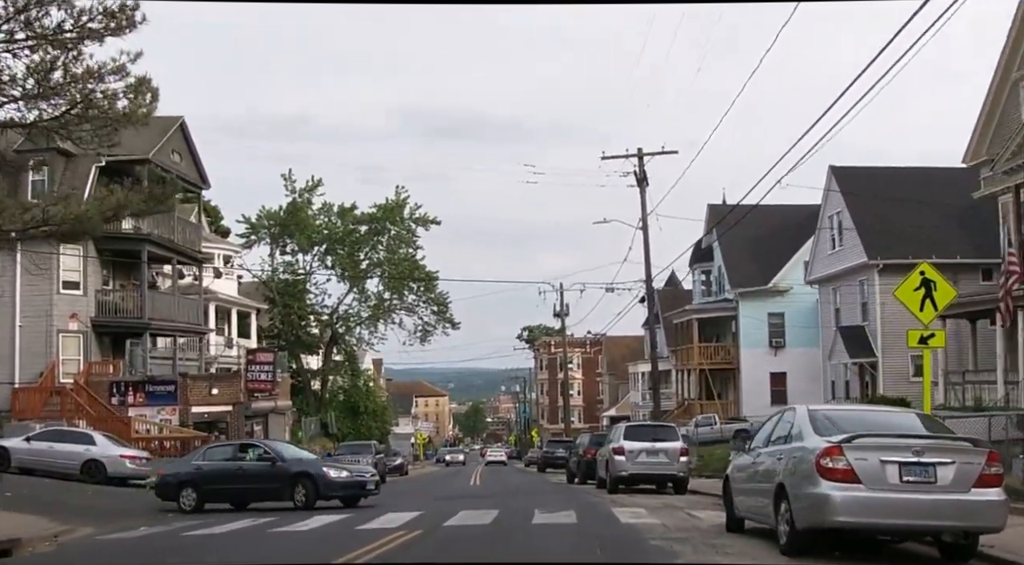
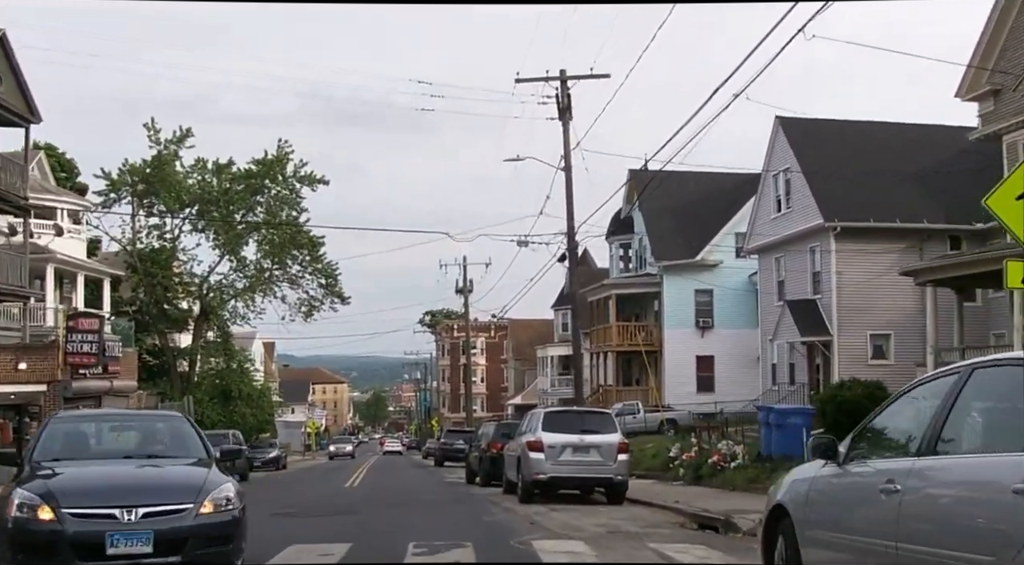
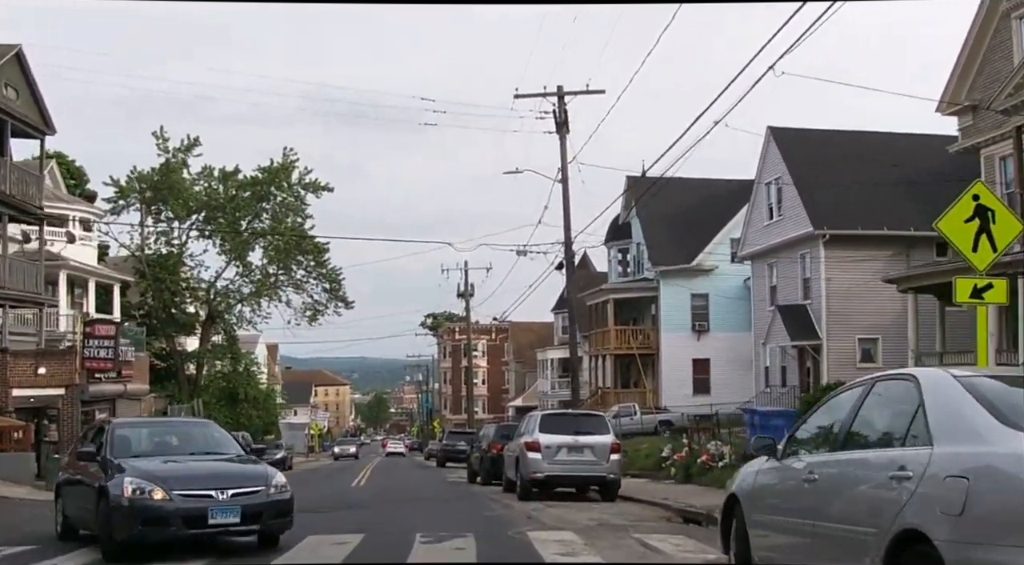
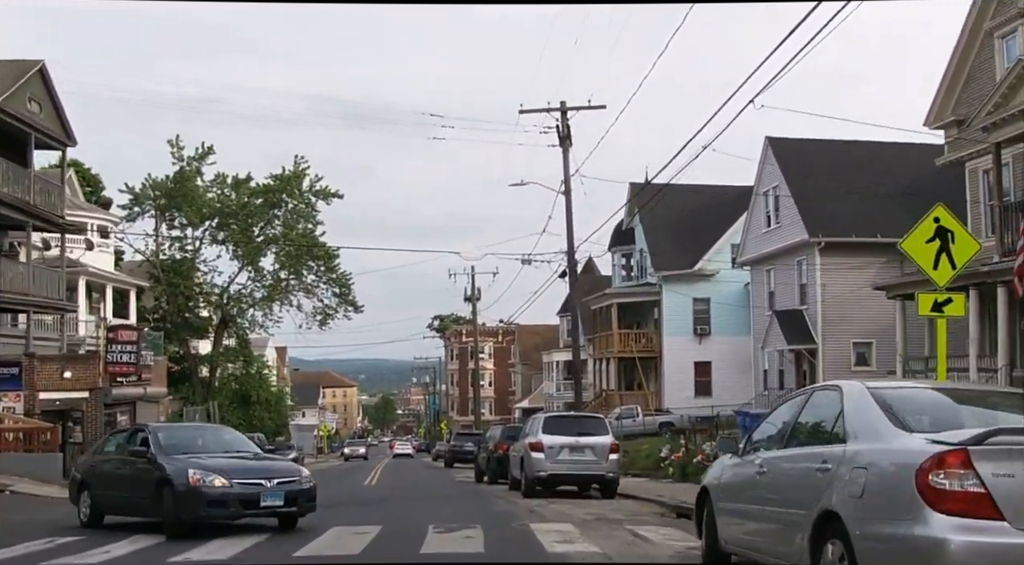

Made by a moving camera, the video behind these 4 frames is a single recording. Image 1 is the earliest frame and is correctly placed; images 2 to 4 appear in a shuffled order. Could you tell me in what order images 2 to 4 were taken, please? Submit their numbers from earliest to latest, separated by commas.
4, 3, 2
